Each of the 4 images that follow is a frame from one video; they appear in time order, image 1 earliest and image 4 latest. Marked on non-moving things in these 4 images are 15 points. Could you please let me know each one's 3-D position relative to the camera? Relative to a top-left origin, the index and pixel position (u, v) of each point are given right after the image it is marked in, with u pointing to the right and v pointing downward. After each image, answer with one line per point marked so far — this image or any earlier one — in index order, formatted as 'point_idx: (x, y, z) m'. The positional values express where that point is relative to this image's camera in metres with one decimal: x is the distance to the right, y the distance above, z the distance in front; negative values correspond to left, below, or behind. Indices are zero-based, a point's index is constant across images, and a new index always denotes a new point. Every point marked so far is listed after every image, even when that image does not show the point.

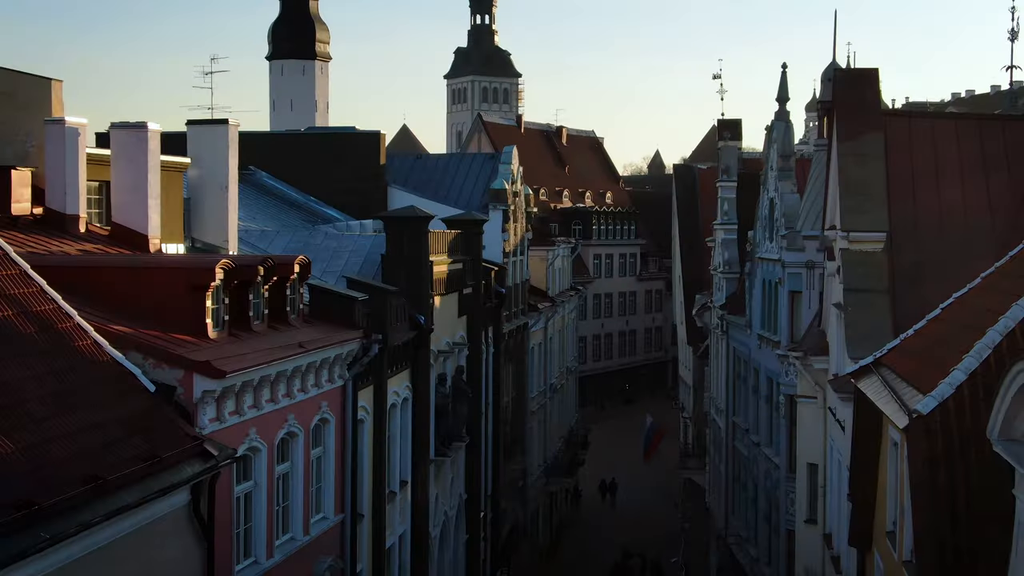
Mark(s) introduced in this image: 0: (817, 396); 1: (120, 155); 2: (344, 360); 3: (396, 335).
0: (+5.7, -2.1, +19.8) m
1: (-6.0, +2.0, +15.8) m
2: (-2.6, -1.1, +15.2) m
3: (-2.2, -0.8, +19.1) m
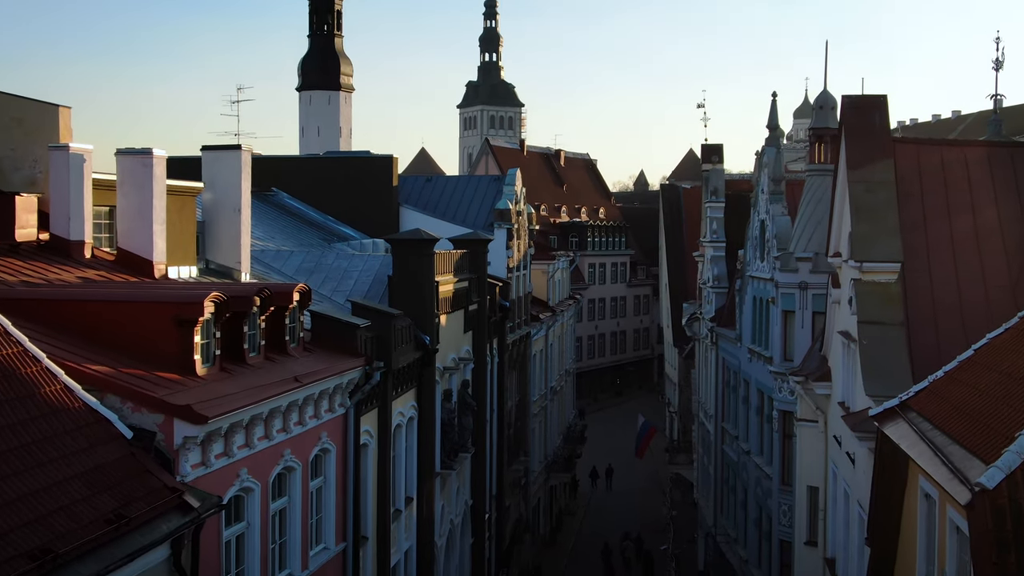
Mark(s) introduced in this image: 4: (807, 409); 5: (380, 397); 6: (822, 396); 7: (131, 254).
0: (+5.8, -2.5, +19.5) m
1: (-5.9, +1.6, +15.8) m
2: (-2.5, -1.5, +15.0) m
3: (-2.0, -1.2, +18.9) m
4: (+5.6, -2.3, +19.8) m
5: (-2.2, -1.8, +17.6) m
6: (+5.8, -2.0, +19.1) m
7: (-5.9, +0.5, +15.9) m
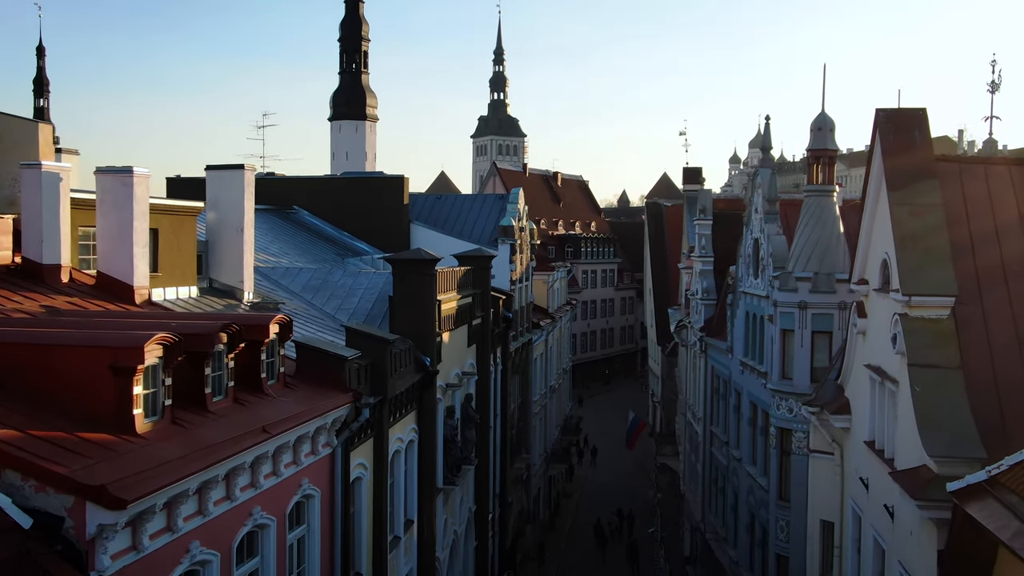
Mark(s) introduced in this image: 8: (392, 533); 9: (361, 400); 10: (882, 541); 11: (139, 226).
0: (+5.9, -3.0, +18.5) m
1: (-5.8, +1.3, +14.9) m
2: (-2.4, -1.8, +14.1) m
3: (-1.9, -1.7, +18.0) m
4: (+5.6, -2.8, +18.9) m
5: (-2.2, -2.2, +16.7) m
6: (+5.9, -2.4, +18.2) m
7: (-5.8, +0.2, +15.1) m
8: (-2.3, -4.8, +19.9) m
9: (-2.2, -1.6, +15.3) m
10: (+5.4, -3.7, +15.2) m
11: (-5.4, +0.9, +15.0) m
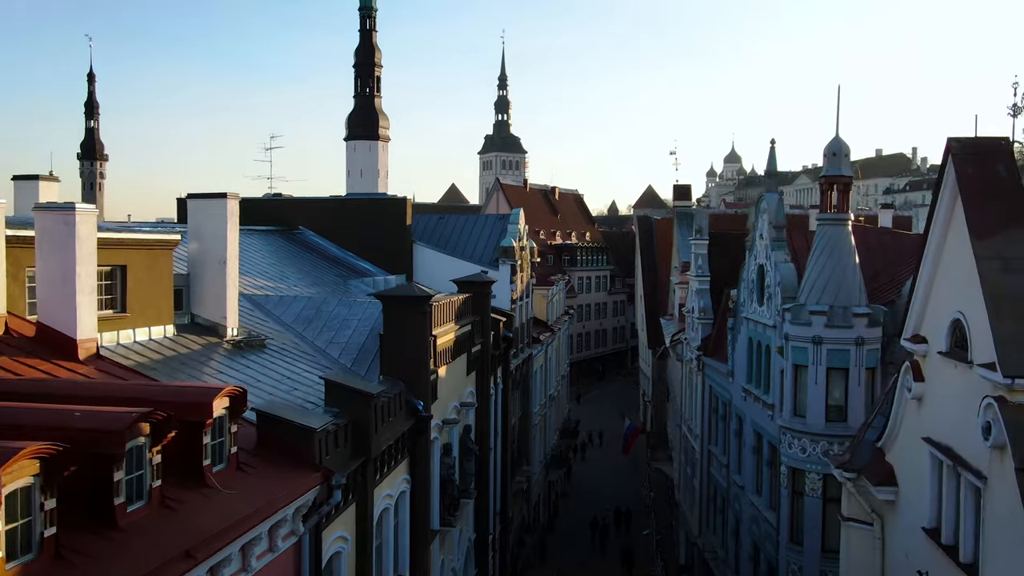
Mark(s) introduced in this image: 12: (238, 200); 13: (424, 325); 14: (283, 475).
0: (+5.8, -3.7, +17.1) m
1: (-5.9, +0.6, +13.4) m
2: (-2.5, -2.5, +12.6) m
3: (-2.1, -2.4, +16.5) m
4: (+5.5, -3.5, +17.4) m
5: (-2.3, -2.9, +15.2) m
6: (+5.7, -3.2, +16.7) m
7: (-5.9, -0.5, +13.6) m
8: (-2.4, -5.5, +18.3) m
9: (-2.3, -2.3, +13.7) m
10: (+5.3, -4.3, +13.7) m
11: (-5.5, +0.2, +13.6) m
12: (-5.2, +1.5, +18.6) m
13: (-1.8, -0.7, +19.6) m
14: (-2.7, -2.1, +13.0) m
